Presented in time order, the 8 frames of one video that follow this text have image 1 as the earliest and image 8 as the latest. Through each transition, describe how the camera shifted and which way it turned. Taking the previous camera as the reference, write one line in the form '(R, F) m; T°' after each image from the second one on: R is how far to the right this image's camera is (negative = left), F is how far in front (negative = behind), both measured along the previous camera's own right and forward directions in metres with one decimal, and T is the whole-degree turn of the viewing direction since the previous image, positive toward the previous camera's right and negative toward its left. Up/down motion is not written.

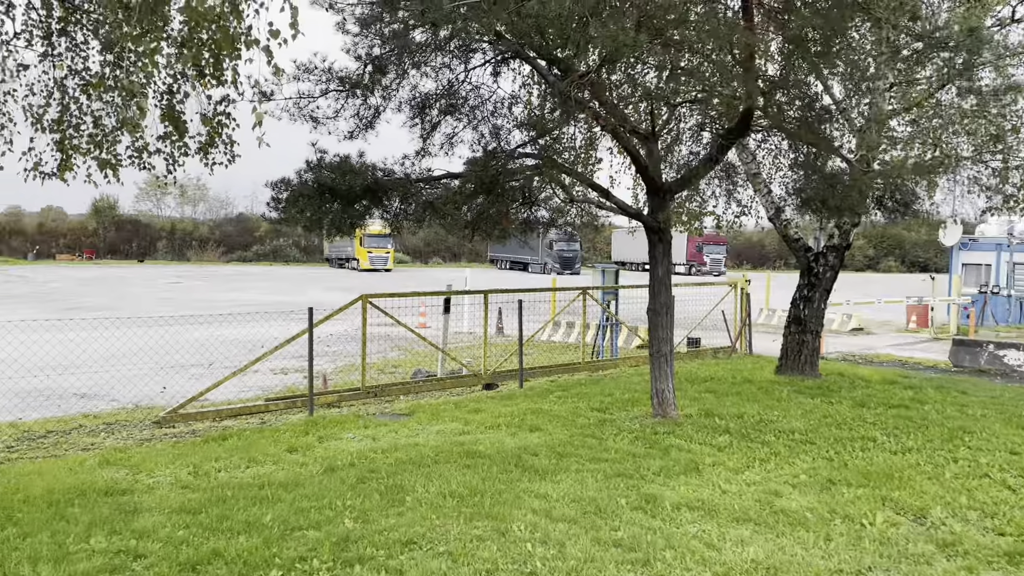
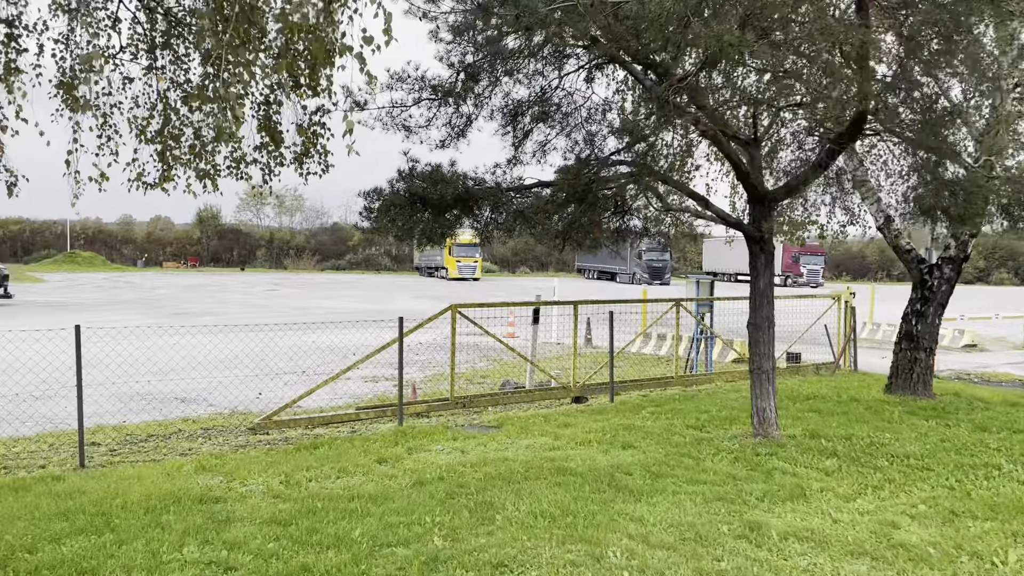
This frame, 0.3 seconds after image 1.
(-0.1, +0.2) m; -7°
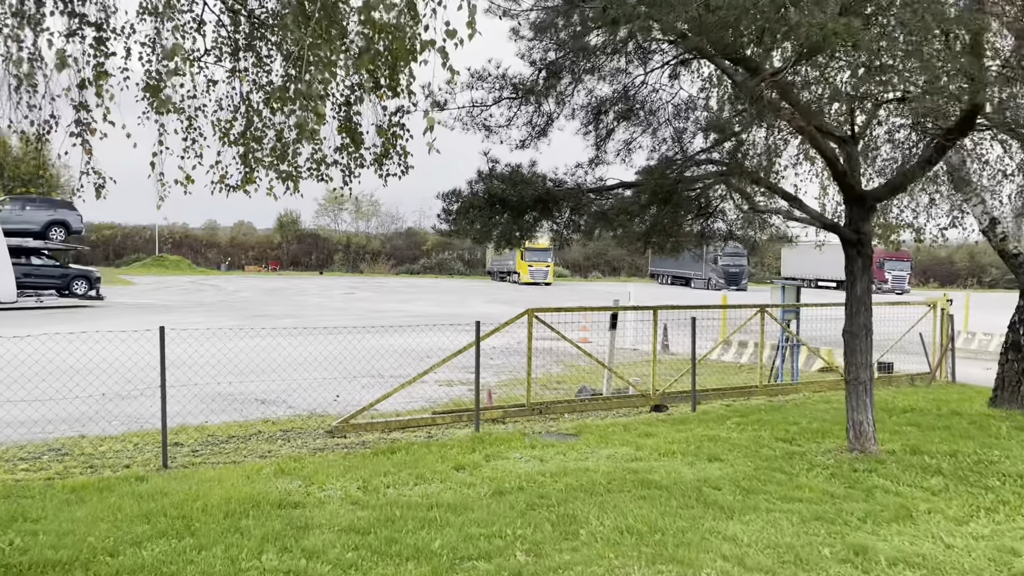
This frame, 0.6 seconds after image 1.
(-0.1, +0.2) m; -6°
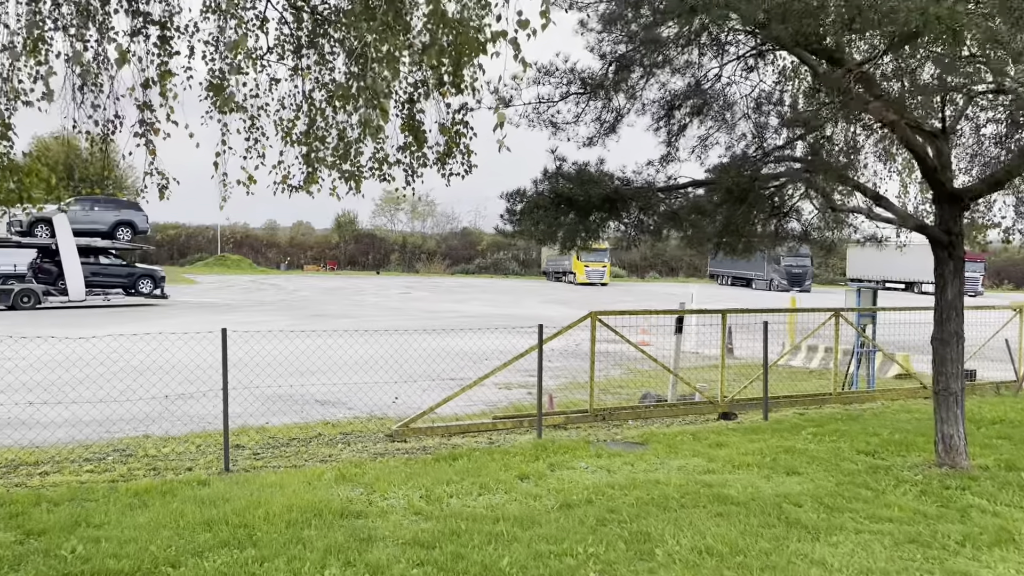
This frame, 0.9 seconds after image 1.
(-0.1, +0.2) m; -4°
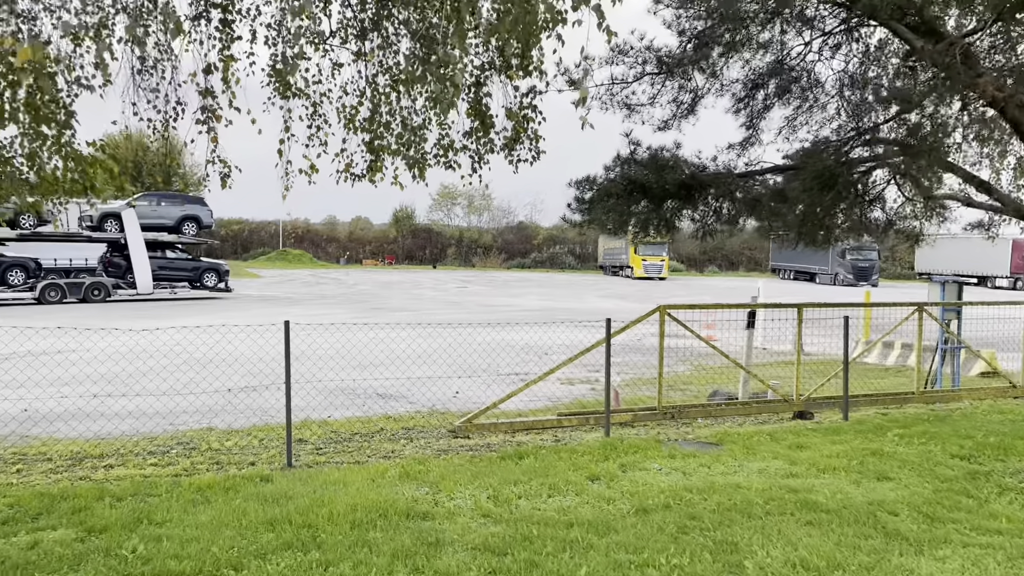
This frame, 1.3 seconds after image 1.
(-0.1, +0.2) m; -4°
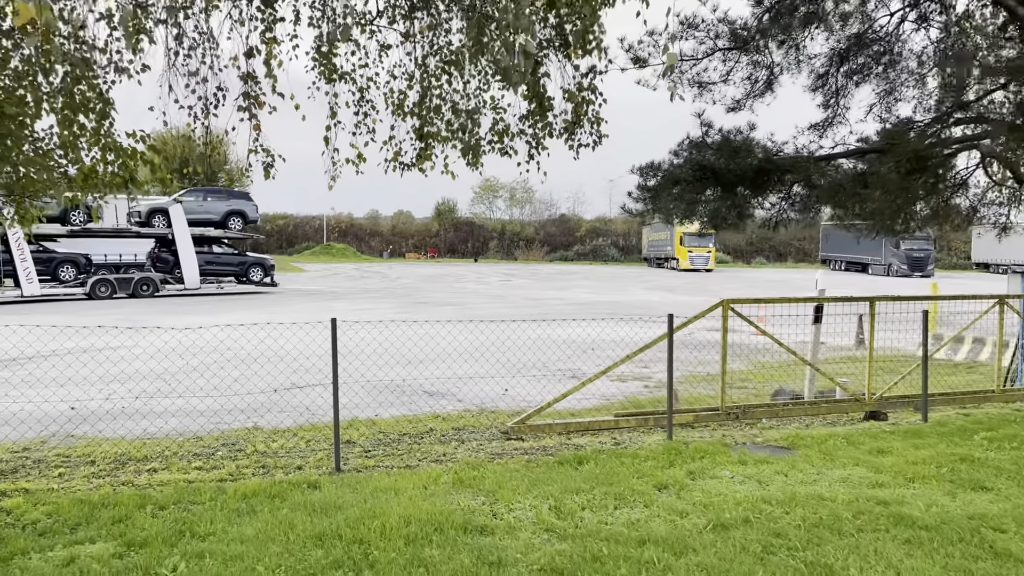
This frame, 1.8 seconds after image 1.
(-0.1, +0.3) m; -3°
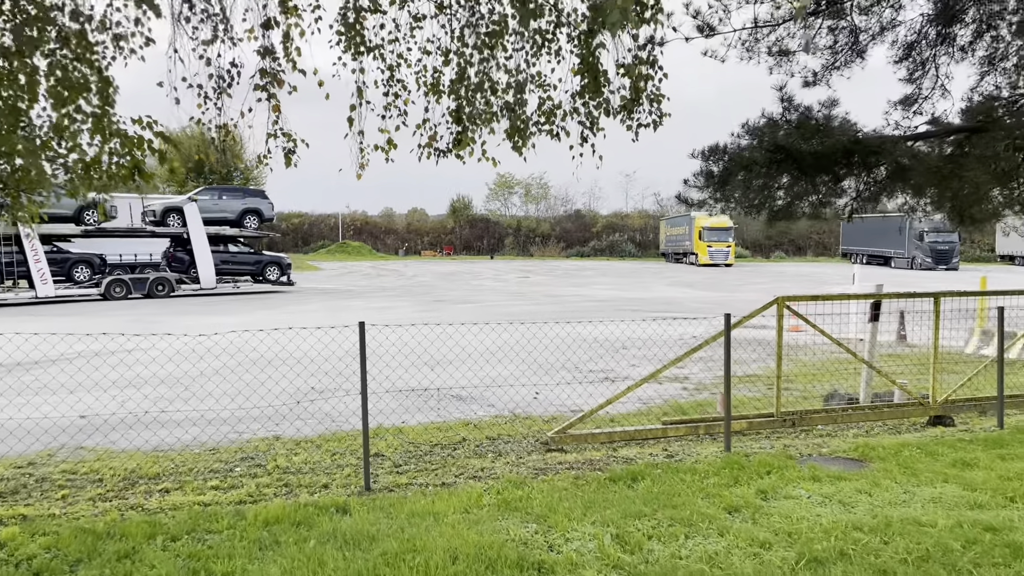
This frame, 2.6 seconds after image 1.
(-0.2, +0.5) m; -1°
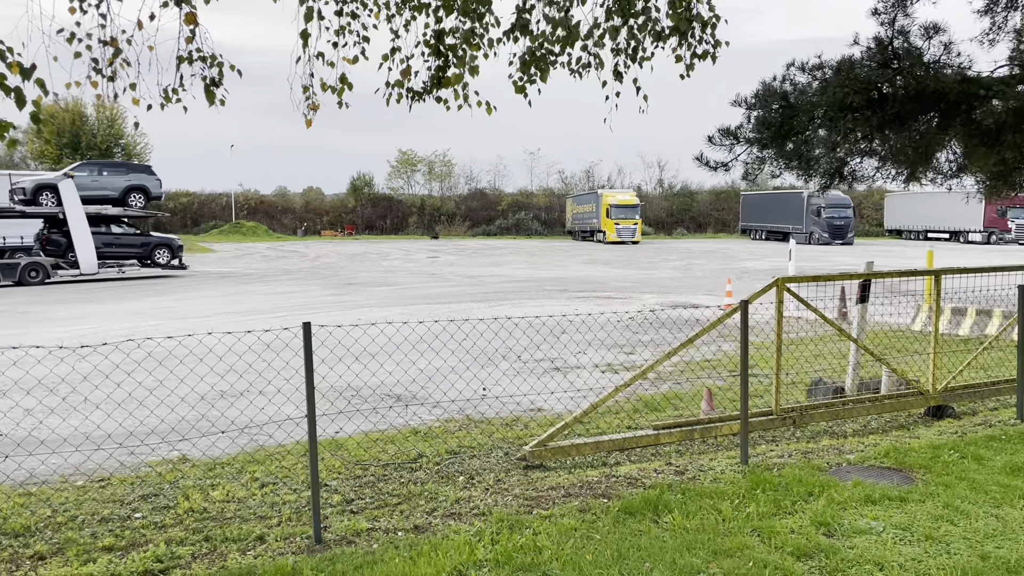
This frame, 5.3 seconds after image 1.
(-0.5, +1.1) m; +8°
